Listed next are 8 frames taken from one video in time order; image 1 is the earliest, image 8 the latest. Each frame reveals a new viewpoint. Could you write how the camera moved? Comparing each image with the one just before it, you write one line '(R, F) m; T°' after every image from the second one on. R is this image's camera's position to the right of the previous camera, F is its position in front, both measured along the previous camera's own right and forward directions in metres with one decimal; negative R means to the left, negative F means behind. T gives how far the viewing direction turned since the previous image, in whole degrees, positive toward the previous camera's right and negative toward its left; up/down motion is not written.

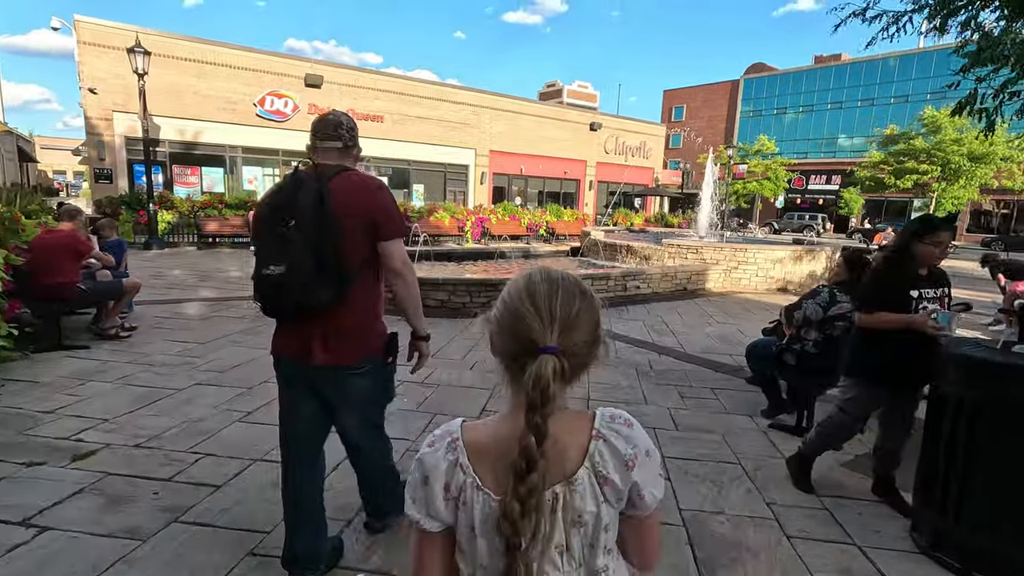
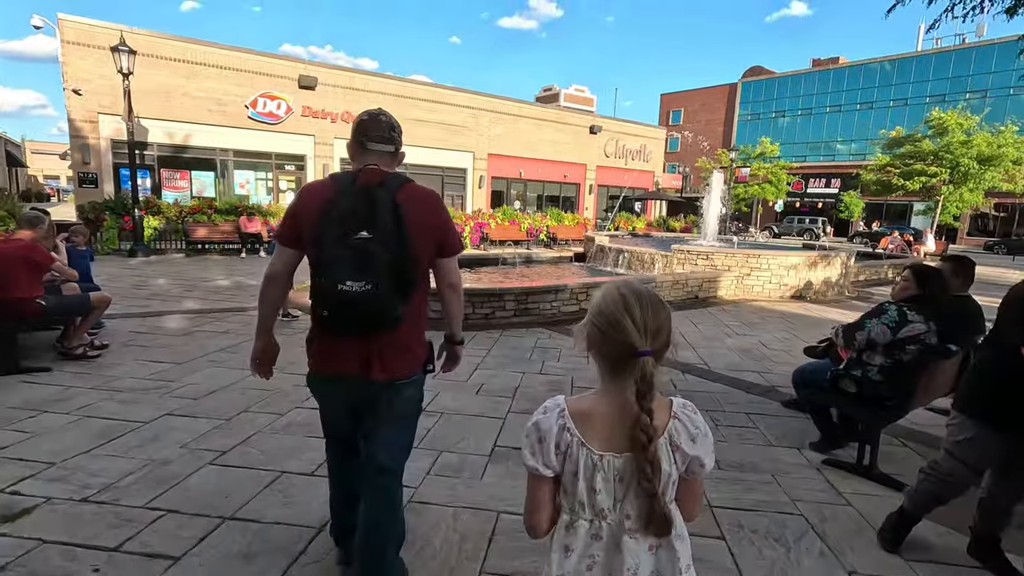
(-0.1, +0.5) m; 0°
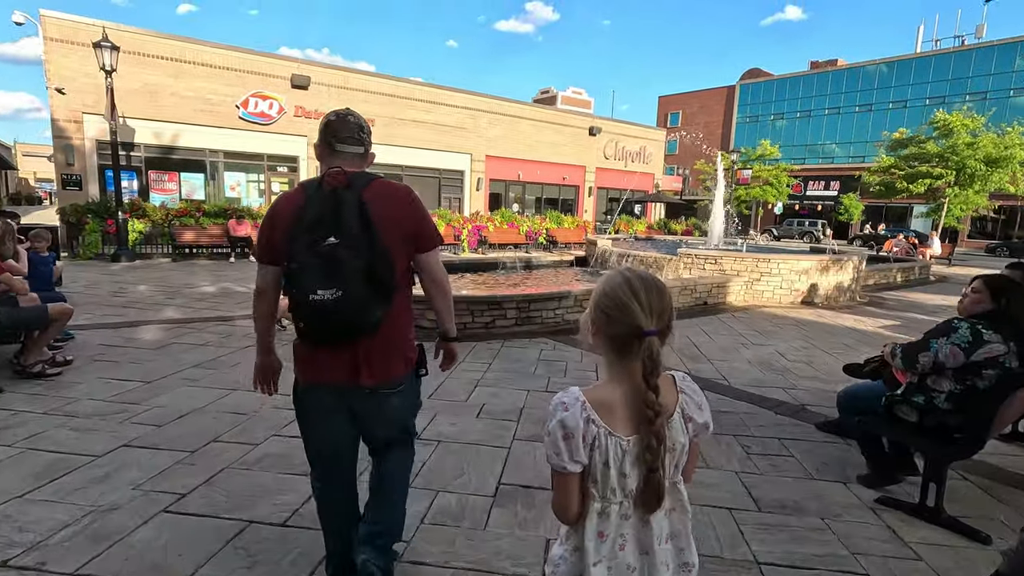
(-0.1, +0.4) m; 0°
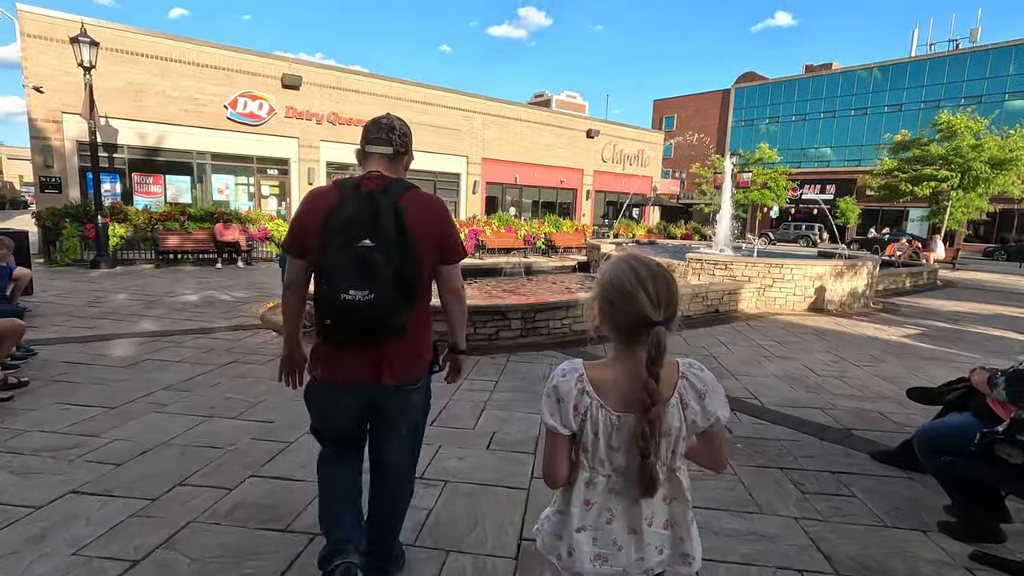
(-0.1, +0.5) m; +1°
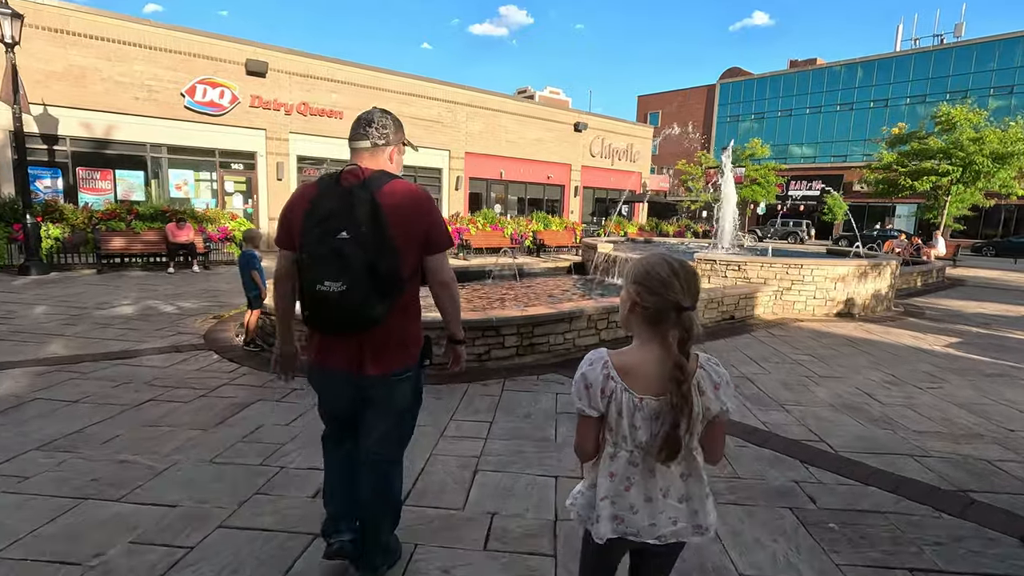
(-0.1, +1.0) m; +2°
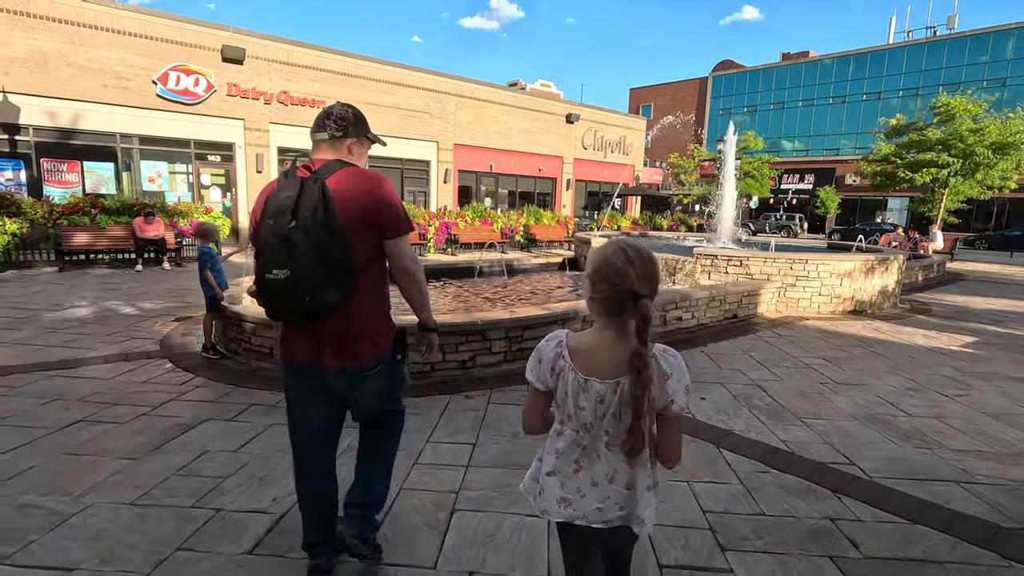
(0.0, +0.5) m; +1°
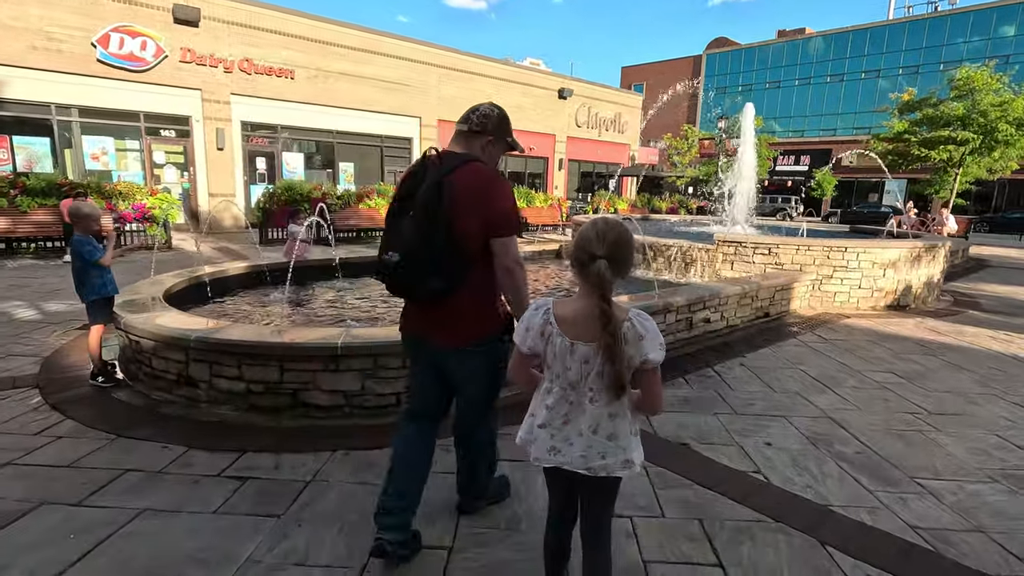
(0.0, +1.2) m; +1°
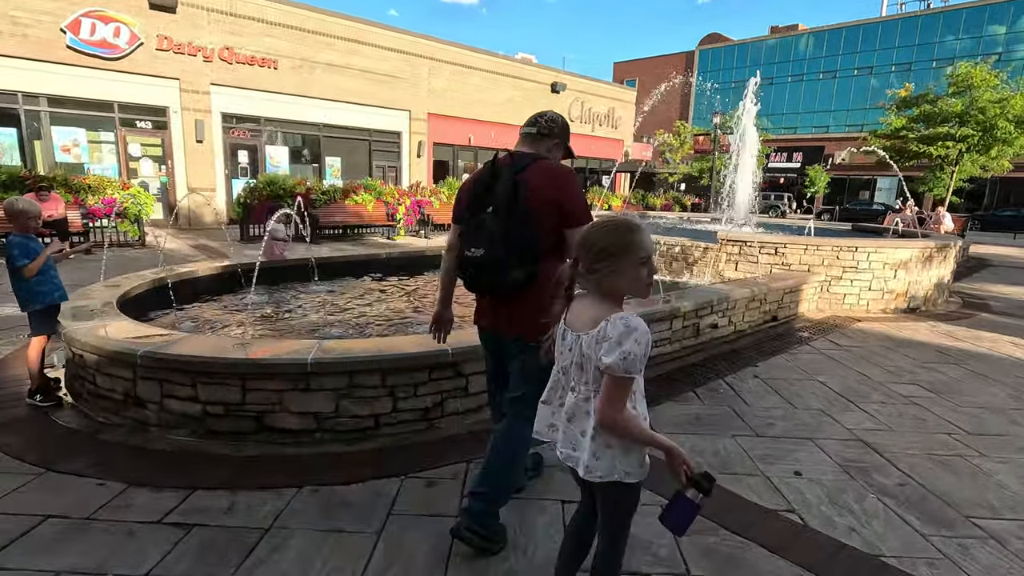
(0.0, +0.4) m; +1°
